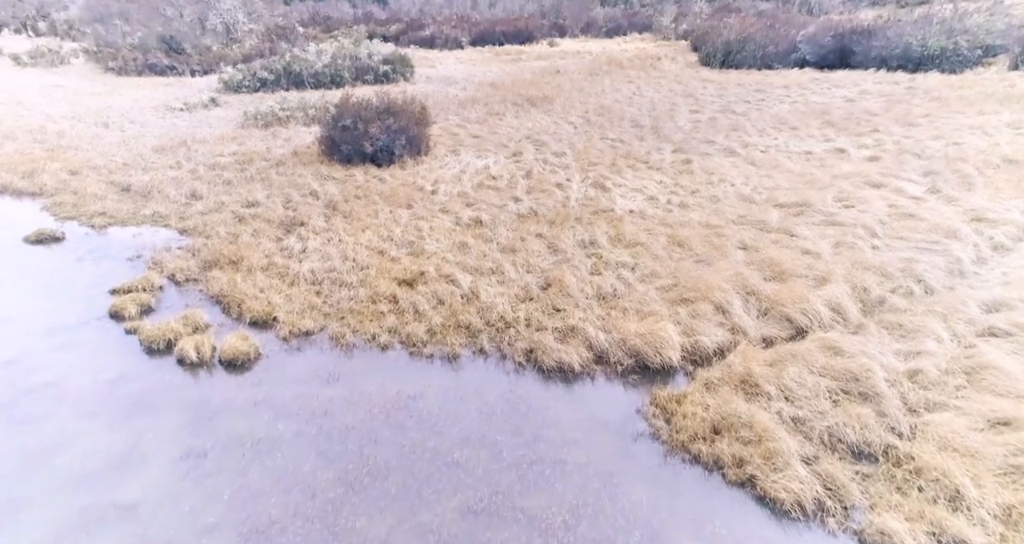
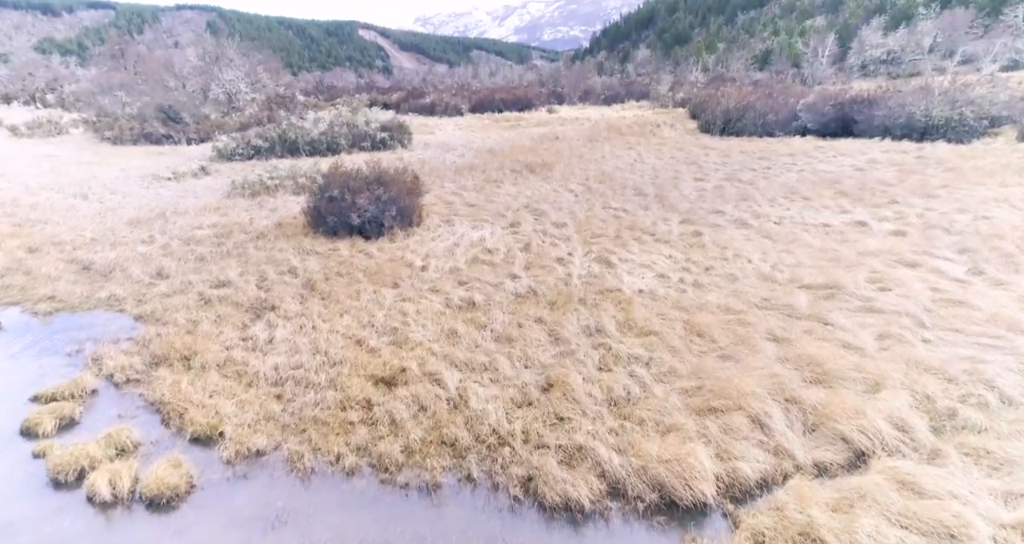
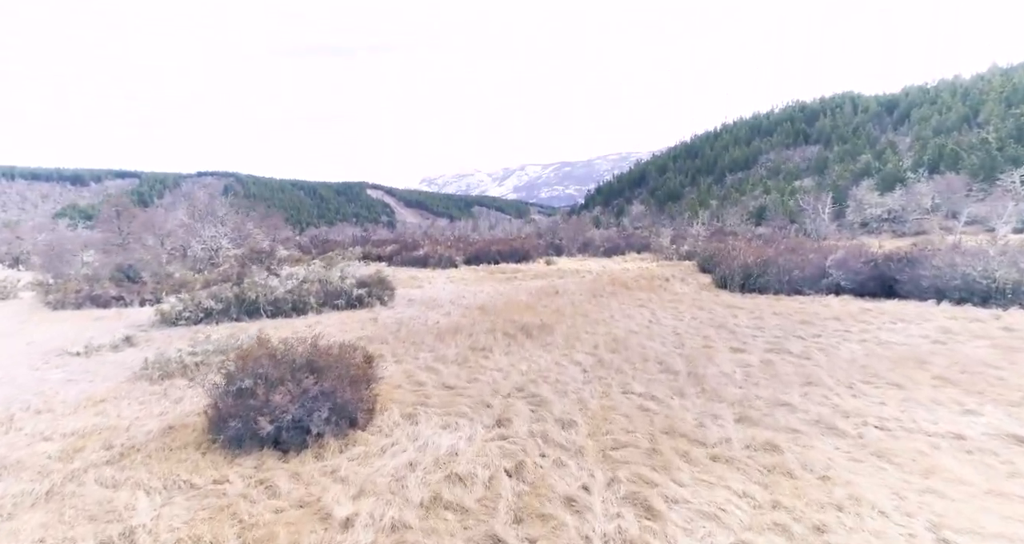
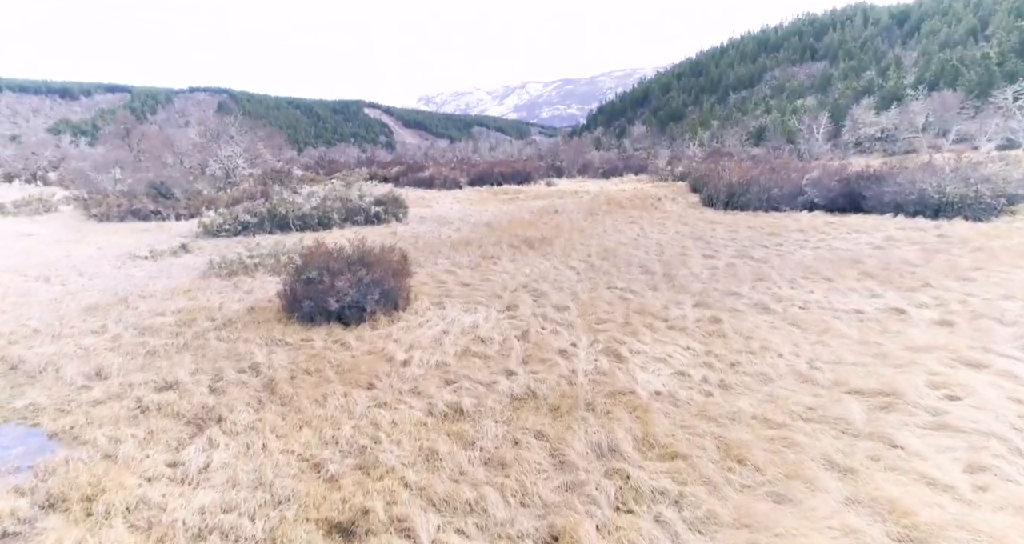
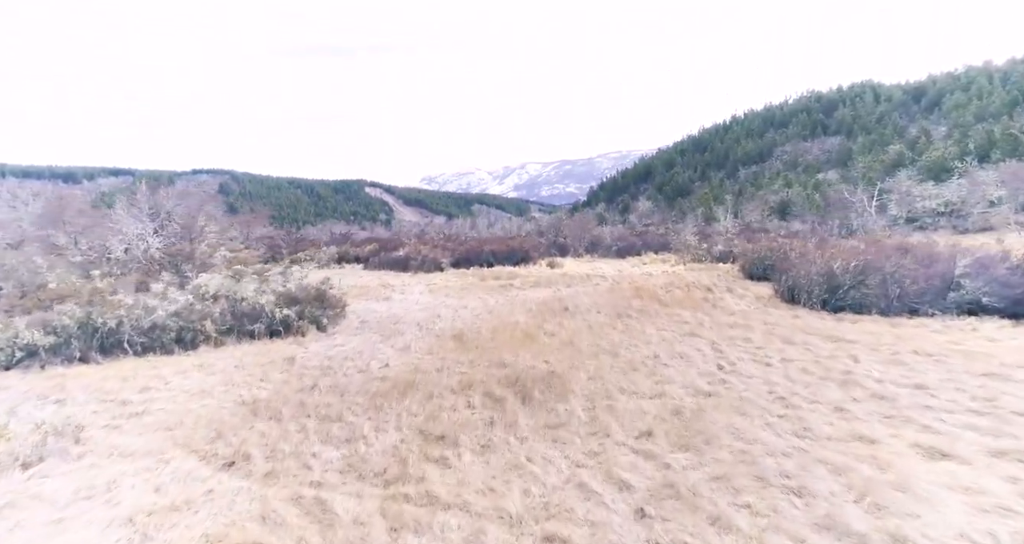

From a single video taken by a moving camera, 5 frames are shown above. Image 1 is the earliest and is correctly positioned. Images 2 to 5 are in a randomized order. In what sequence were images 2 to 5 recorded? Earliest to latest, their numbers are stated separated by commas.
2, 4, 3, 5
